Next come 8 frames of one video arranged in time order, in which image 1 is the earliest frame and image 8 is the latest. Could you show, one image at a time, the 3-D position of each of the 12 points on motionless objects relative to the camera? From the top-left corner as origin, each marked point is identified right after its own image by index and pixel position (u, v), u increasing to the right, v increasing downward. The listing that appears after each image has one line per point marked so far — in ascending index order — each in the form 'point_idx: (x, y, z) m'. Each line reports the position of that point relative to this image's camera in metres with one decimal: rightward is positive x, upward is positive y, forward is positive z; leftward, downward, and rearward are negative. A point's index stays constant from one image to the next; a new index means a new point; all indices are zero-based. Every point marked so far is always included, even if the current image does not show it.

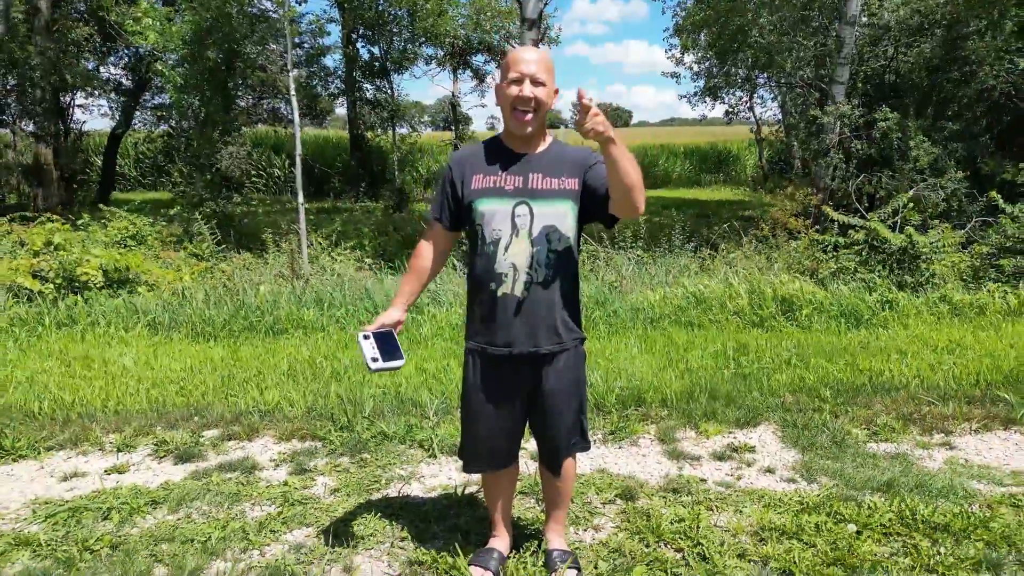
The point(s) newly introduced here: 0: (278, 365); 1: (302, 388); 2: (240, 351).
0: (-1.3, -0.4, +4.2) m
1: (-1.1, -0.5, +3.8) m
2: (-1.7, -0.4, +4.6) m
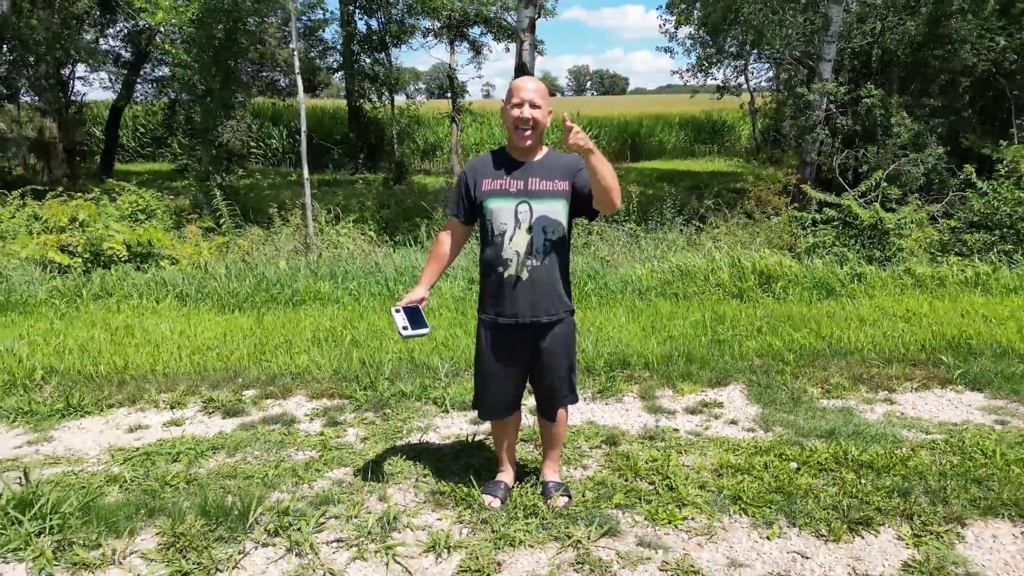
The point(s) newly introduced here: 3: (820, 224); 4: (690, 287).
0: (-1.3, -0.3, +4.7) m
1: (-1.1, -0.4, +4.3) m
2: (-1.7, -0.2, +5.0) m
3: (+3.0, +0.6, +7.2) m
4: (+1.4, 0.0, +5.7) m
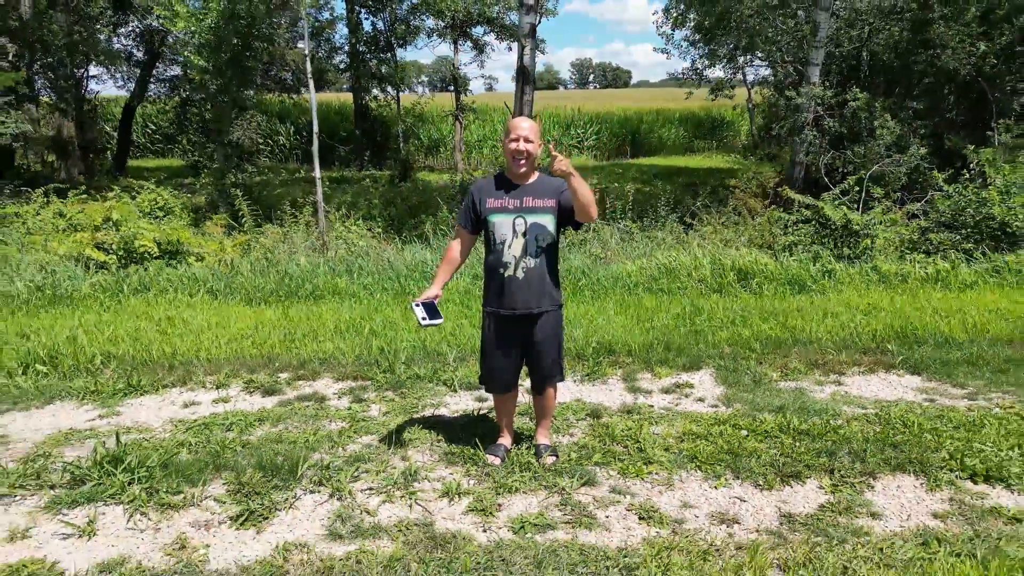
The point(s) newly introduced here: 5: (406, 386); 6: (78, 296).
0: (-1.3, -0.3, +5.3) m
1: (-1.1, -0.3, +4.8) m
2: (-1.7, -0.2, +5.6) m
3: (+3.0, +0.7, +7.7) m
4: (+1.4, +0.1, +6.3) m
5: (-0.6, -0.5, +4.1) m
6: (-3.5, -0.1, +6.1) m
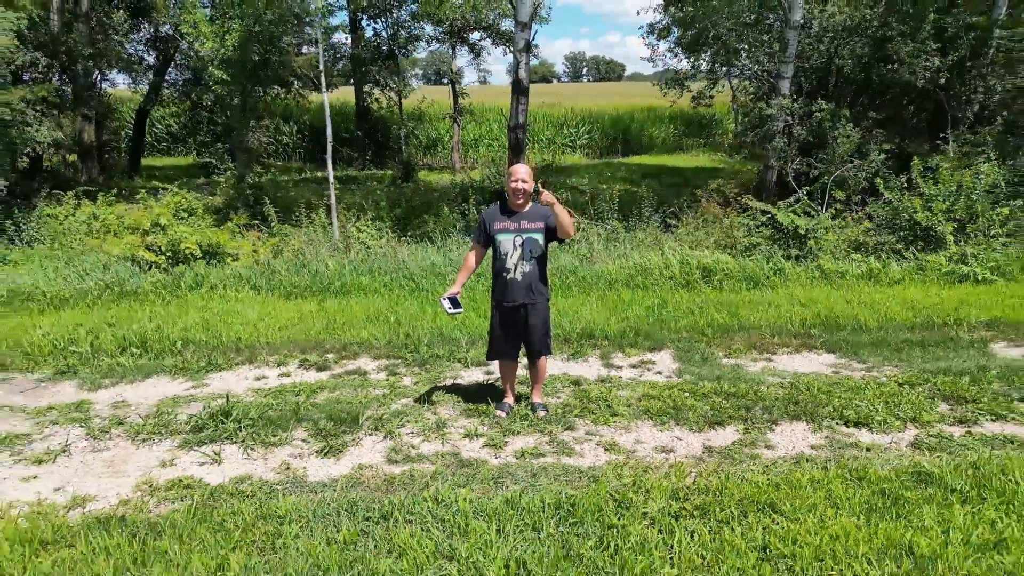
0: (-1.3, -0.2, +6.4) m
1: (-1.1, -0.3, +5.9) m
2: (-1.7, -0.2, +6.7) m
3: (+2.9, +0.7, +8.9) m
4: (+1.4, +0.1, +7.4) m
5: (-0.6, -0.5, +5.3) m
6: (-3.5, 0.0, +7.2) m
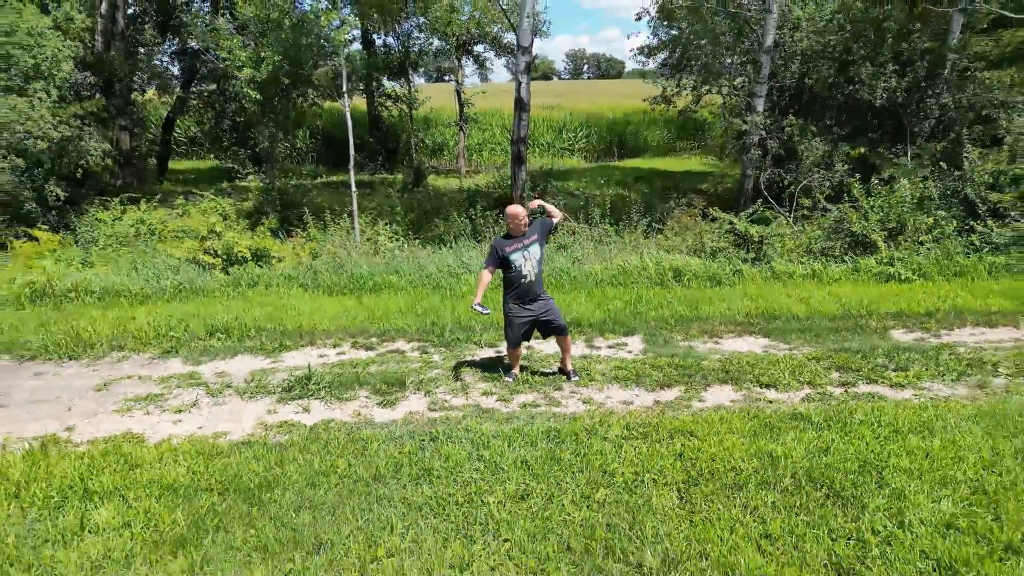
0: (-1.3, -0.2, +7.9) m
1: (-1.0, -0.3, +7.5) m
2: (-1.6, -0.1, +8.2) m
3: (+3.0, +0.8, +10.4) m
4: (+1.4, +0.1, +8.9) m
5: (-0.5, -0.5, +6.8) m
6: (-3.5, 0.0, +8.7) m
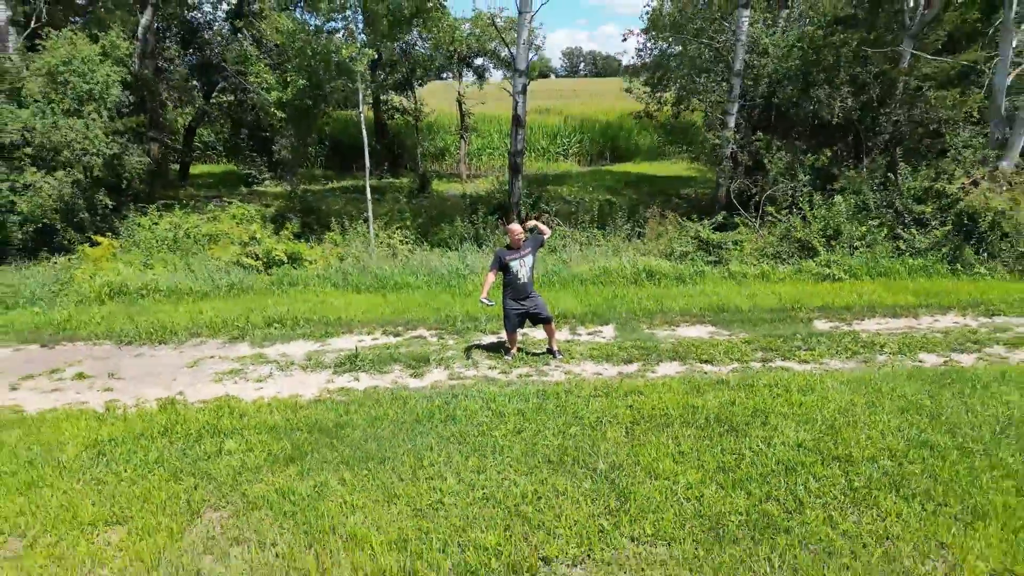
0: (-1.3, -0.2, +9.6) m
1: (-1.0, -0.3, +9.2) m
2: (-1.7, -0.1, +9.9) m
3: (+3.0, +0.8, +12.1) m
4: (+1.4, +0.1, +10.6) m
5: (-0.6, -0.5, +8.5) m
6: (-3.5, 0.0, +10.4) m
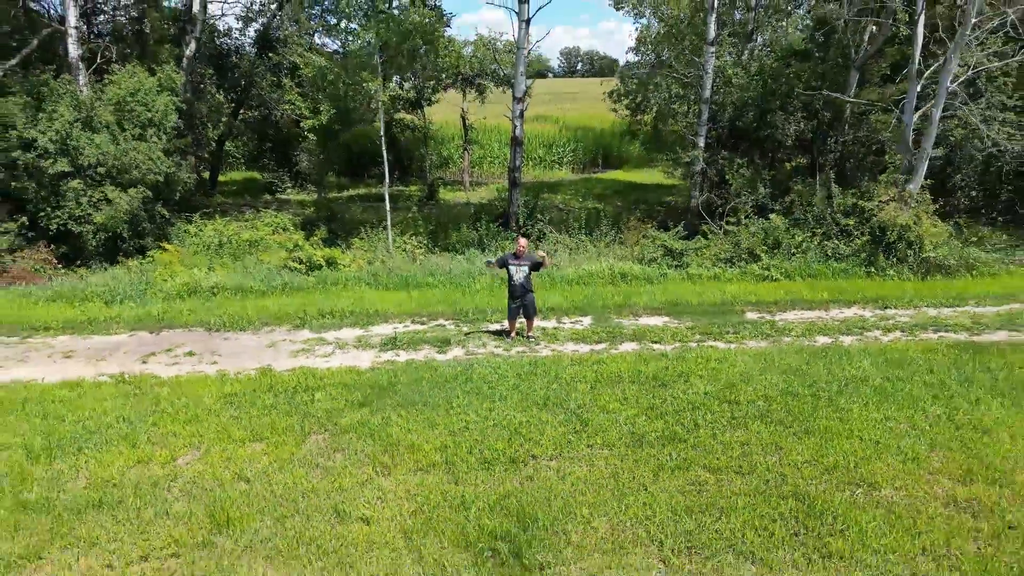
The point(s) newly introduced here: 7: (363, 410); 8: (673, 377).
0: (-1.3, -0.2, +12.1) m
1: (-1.0, -0.3, +11.7) m
2: (-1.7, -0.1, +12.4) m
3: (+2.9, +0.8, +14.6) m
4: (+1.4, +0.2, +13.1) m
5: (-0.6, -0.5, +11.0) m
6: (-3.5, 0.0, +12.9) m
7: (-1.5, -1.3, +7.6) m
8: (+1.8, -1.0, +8.1) m
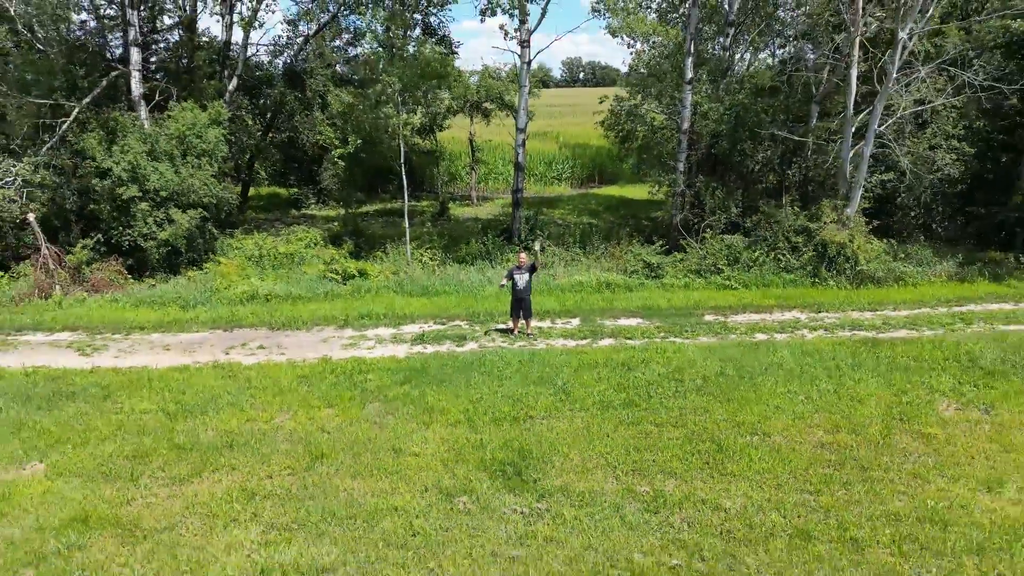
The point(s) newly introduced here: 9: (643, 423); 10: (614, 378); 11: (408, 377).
0: (-1.3, -0.3, +14.7) m
1: (-1.0, -0.4, +14.3) m
2: (-1.6, -0.3, +15.1) m
3: (+3.0, +0.6, +17.2) m
4: (+1.4, 0.0, +15.7) m
5: (-0.5, -0.6, +13.6) m
6: (-3.5, -0.1, +15.5) m
7: (-1.5, -1.4, +10.2) m
8: (+1.8, -1.1, +10.8) m
9: (+1.6, -1.6, +8.8) m
10: (+1.4, -1.2, +10.1) m
11: (-1.5, -1.3, +10.6) m
